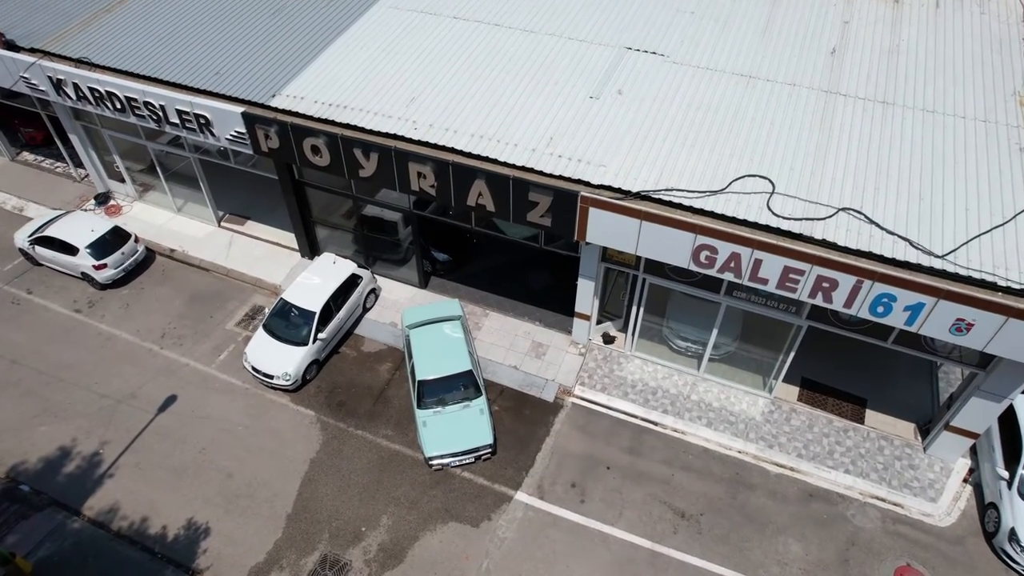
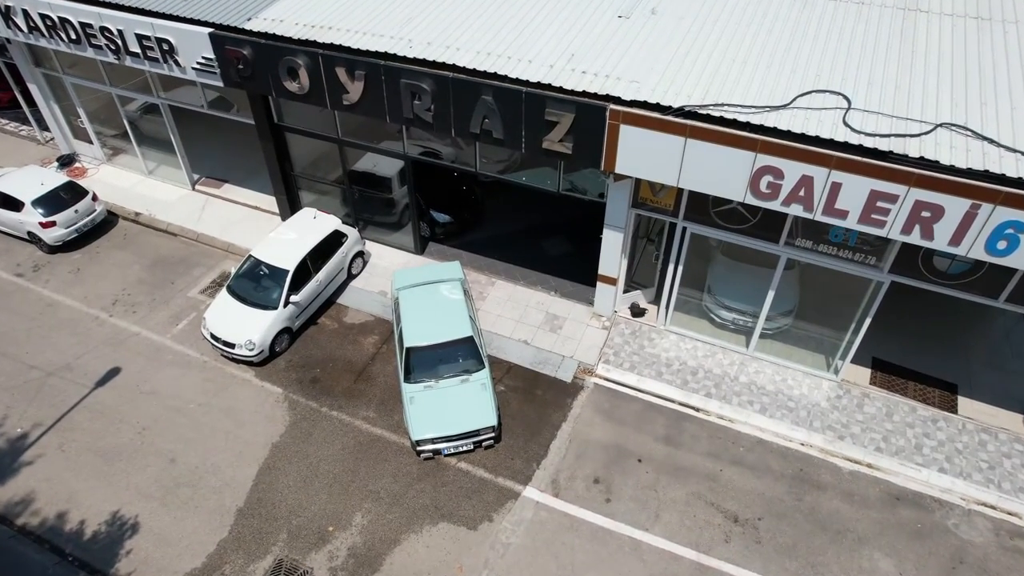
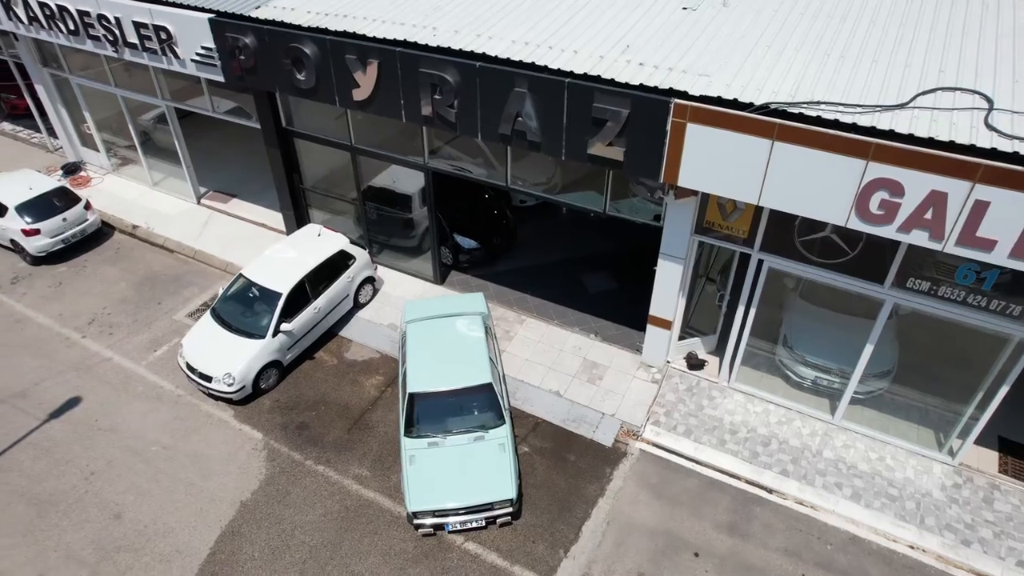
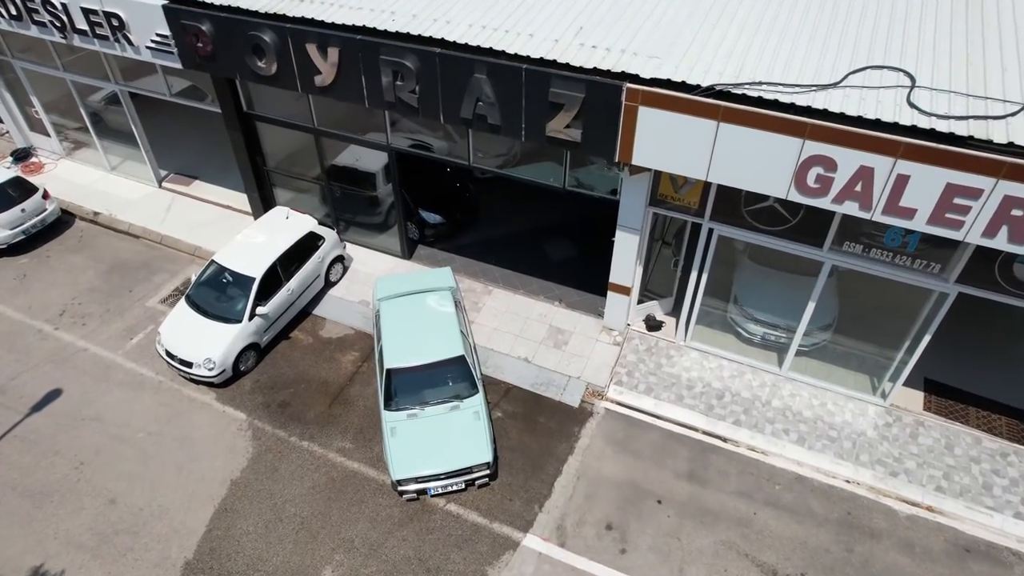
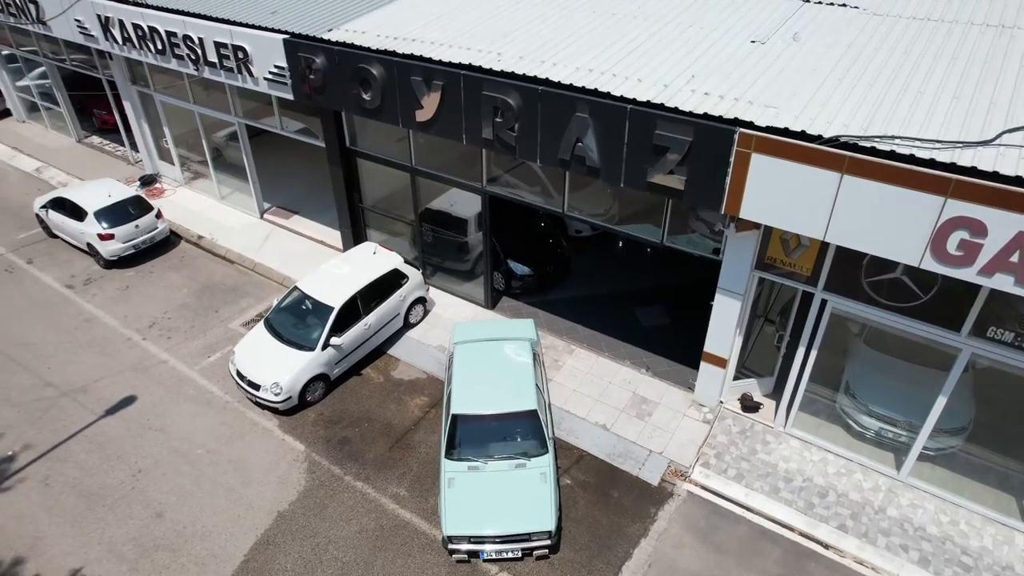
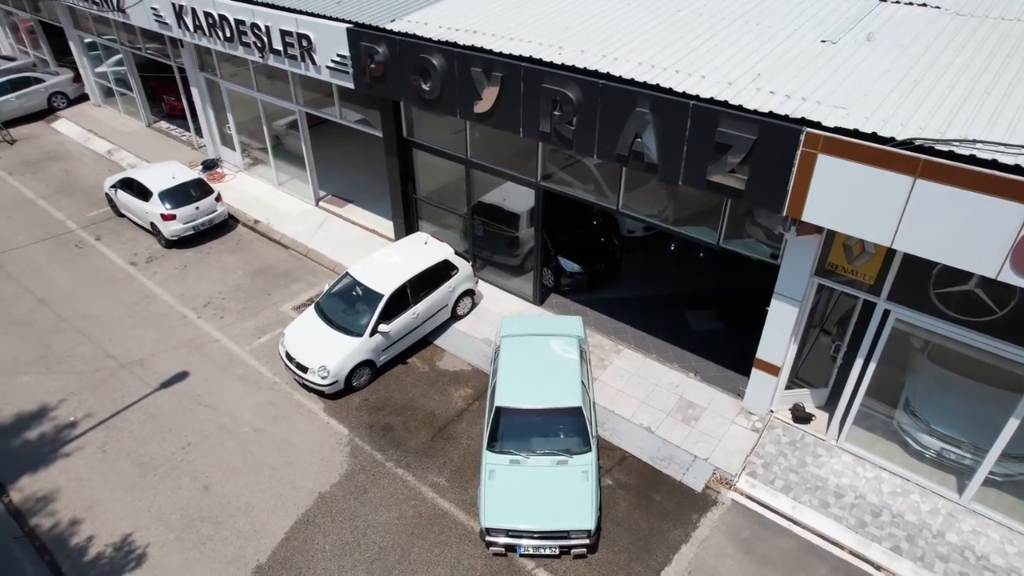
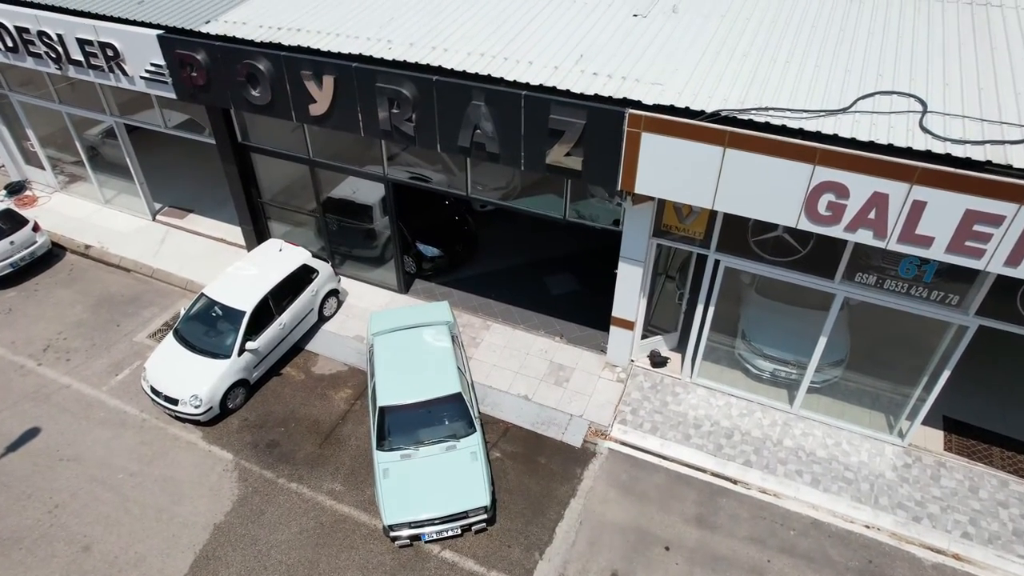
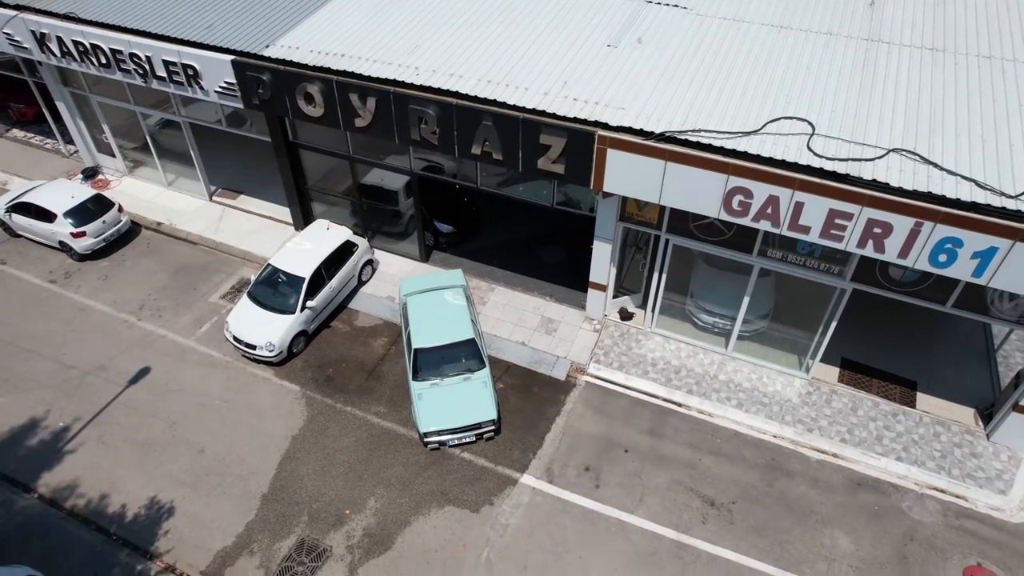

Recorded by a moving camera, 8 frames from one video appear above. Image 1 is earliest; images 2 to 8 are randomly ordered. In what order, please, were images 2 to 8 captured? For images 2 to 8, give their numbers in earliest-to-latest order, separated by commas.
8, 2, 4, 7, 3, 5, 6
